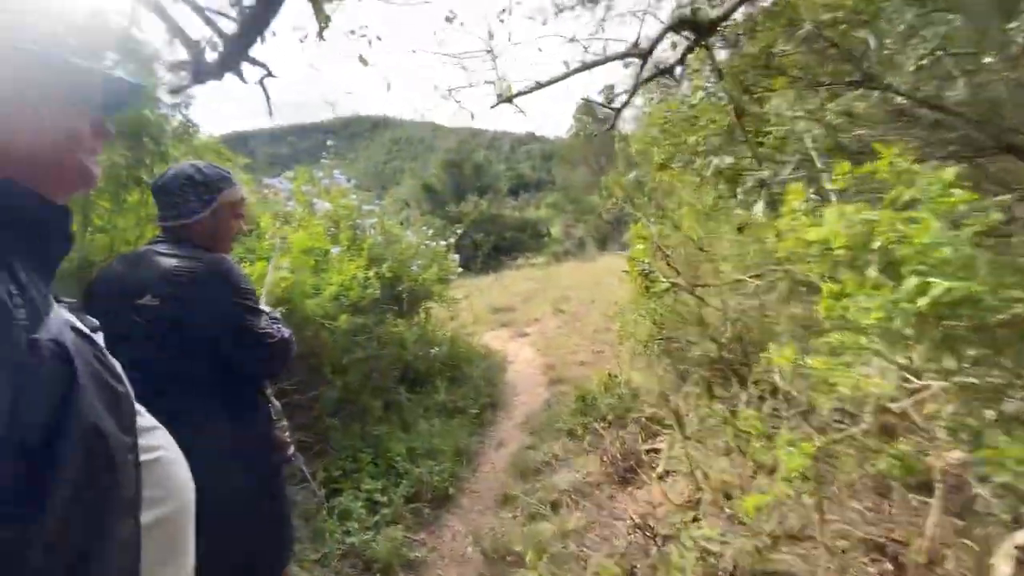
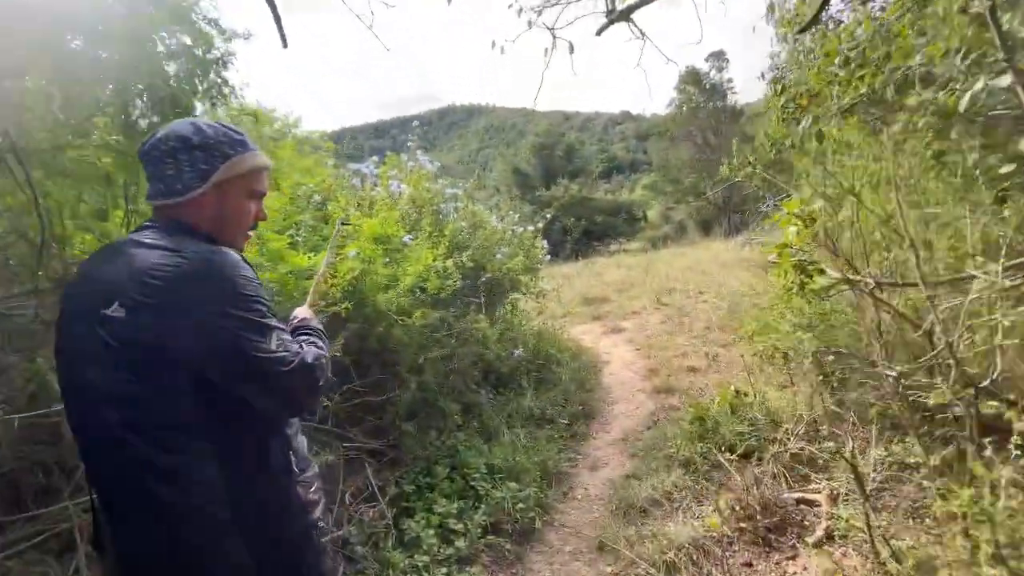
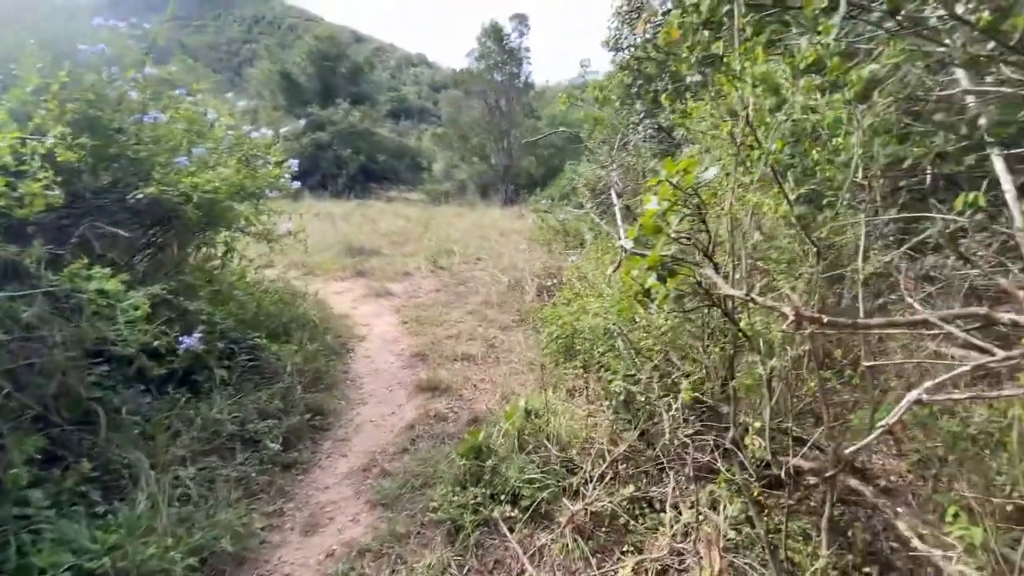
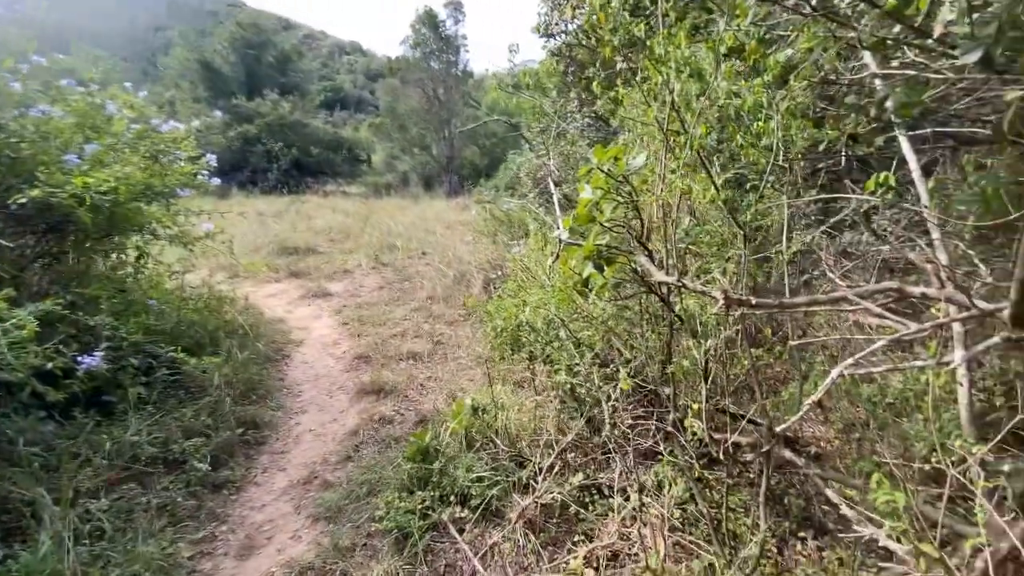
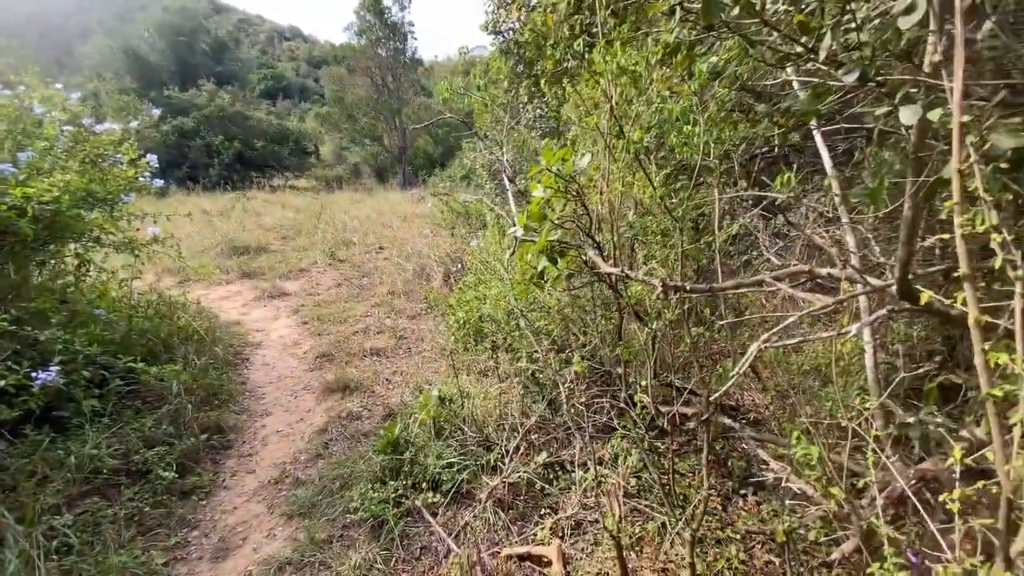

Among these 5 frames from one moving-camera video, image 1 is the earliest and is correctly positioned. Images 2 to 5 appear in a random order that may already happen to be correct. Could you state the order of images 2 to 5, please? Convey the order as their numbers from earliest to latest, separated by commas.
2, 3, 4, 5
